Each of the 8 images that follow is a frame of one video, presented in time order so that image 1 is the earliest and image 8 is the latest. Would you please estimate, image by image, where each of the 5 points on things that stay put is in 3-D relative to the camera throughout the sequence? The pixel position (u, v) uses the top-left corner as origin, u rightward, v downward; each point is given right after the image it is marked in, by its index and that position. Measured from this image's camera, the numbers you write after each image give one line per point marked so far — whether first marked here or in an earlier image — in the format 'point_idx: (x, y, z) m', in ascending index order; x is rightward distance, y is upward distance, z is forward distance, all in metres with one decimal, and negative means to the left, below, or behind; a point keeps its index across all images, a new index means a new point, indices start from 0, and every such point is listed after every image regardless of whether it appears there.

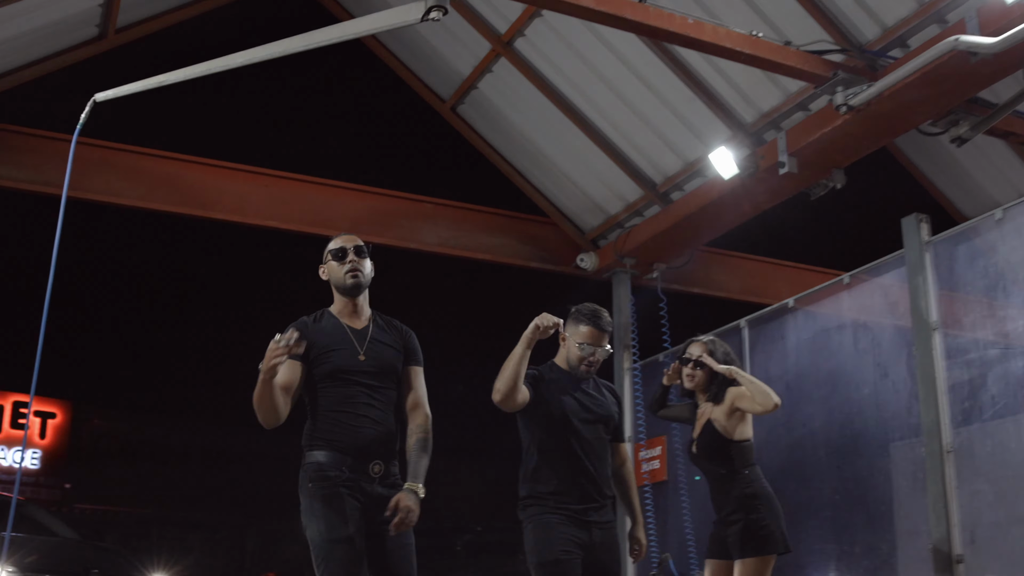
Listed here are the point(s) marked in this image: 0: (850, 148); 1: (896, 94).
0: (+1.6, +0.7, +6.0) m
1: (+1.7, +0.9, +5.4) m
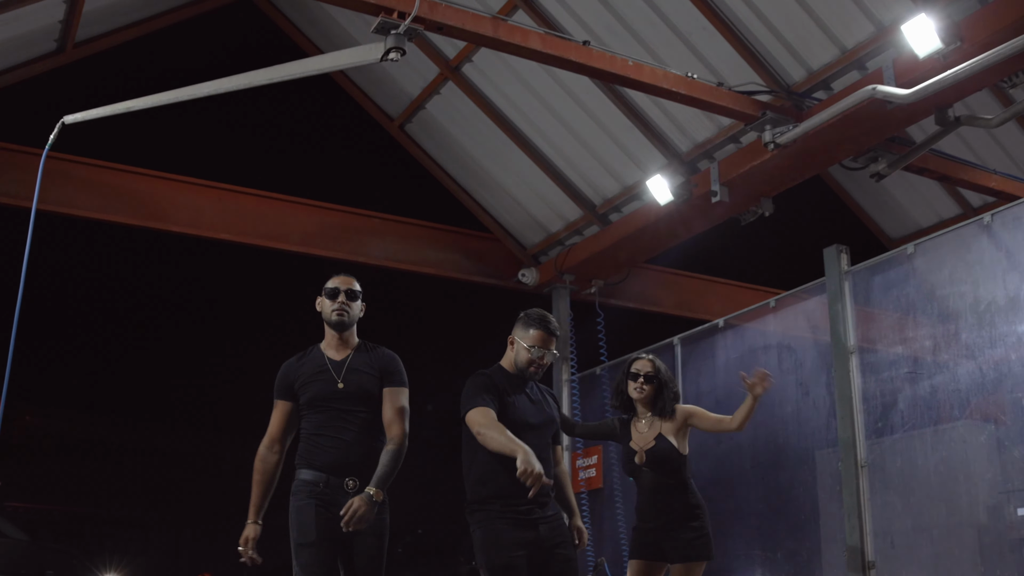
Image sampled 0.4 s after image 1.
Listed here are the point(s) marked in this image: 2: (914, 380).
0: (+1.4, +0.6, +6.4) m
1: (+1.5, +0.7, +5.8) m
2: (+1.8, -0.4, +5.4) m
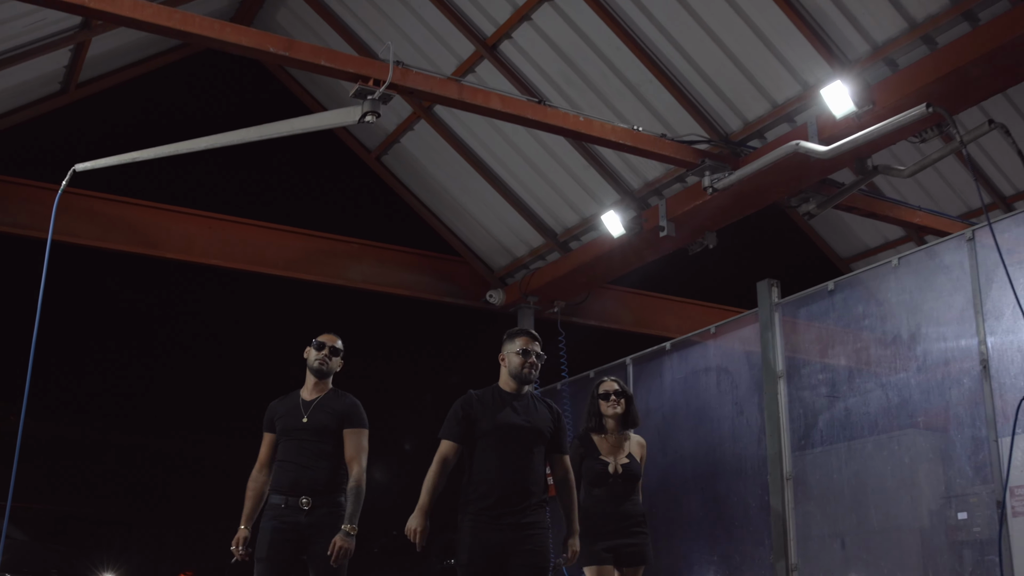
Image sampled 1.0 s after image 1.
0: (+1.2, +0.4, +7.0) m
1: (+1.3, +0.6, +6.5) m
2: (+1.6, -0.6, +6.1) m
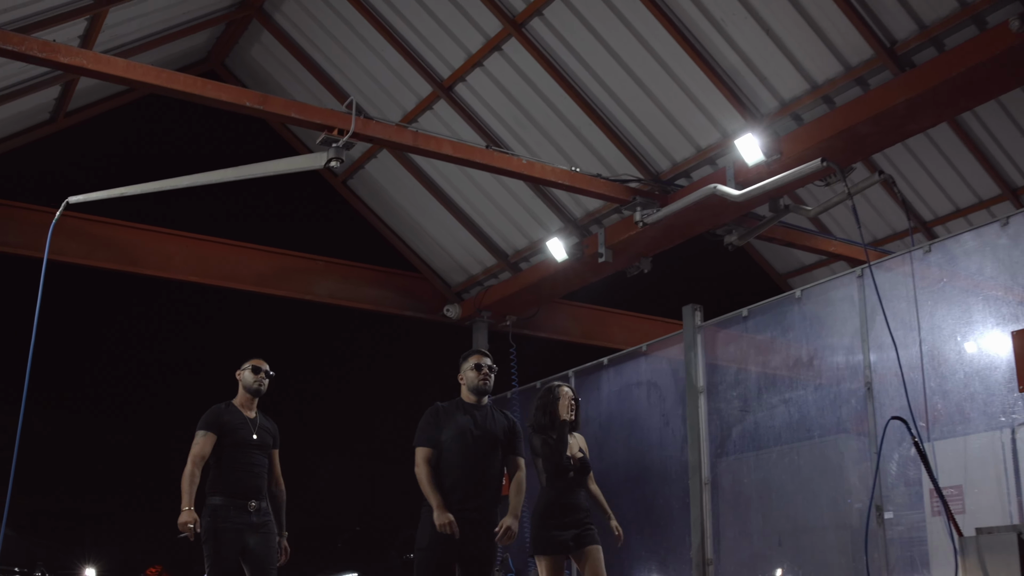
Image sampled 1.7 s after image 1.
0: (+0.9, +0.3, +7.8) m
1: (+1.0, +0.4, +7.3) m
2: (+1.3, -0.7, +6.9) m
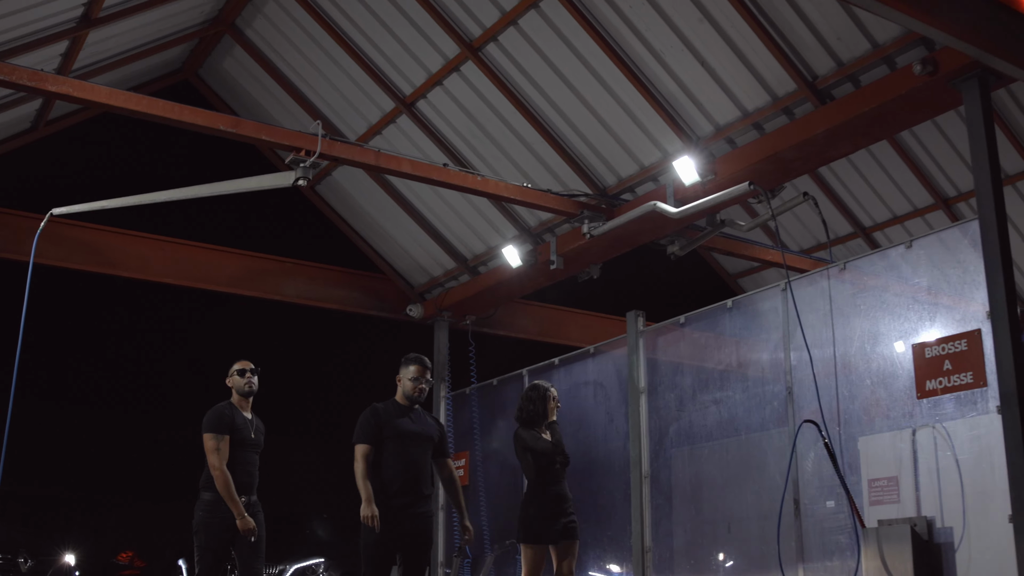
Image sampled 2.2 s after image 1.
0: (+0.6, +0.2, +8.3) m
1: (+0.7, +0.4, +7.8) m
2: (+1.0, -0.8, +7.4) m
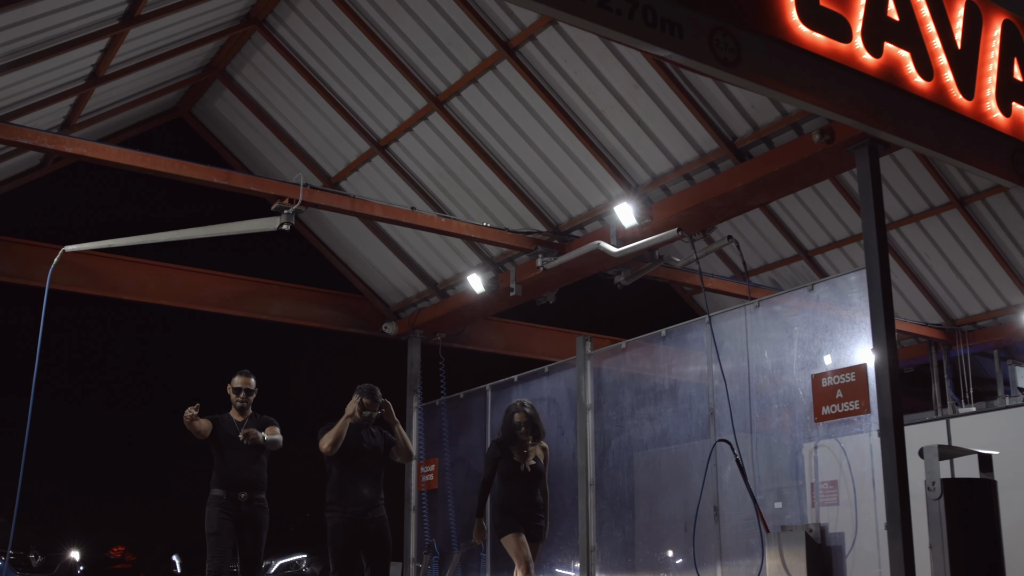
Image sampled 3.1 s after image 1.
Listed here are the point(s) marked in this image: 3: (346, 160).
0: (+0.3, 0.0, +9.3) m
1: (+0.4, +0.2, +8.7) m
2: (+0.8, -1.0, +8.4) m
3: (-1.3, +1.0, +9.8) m
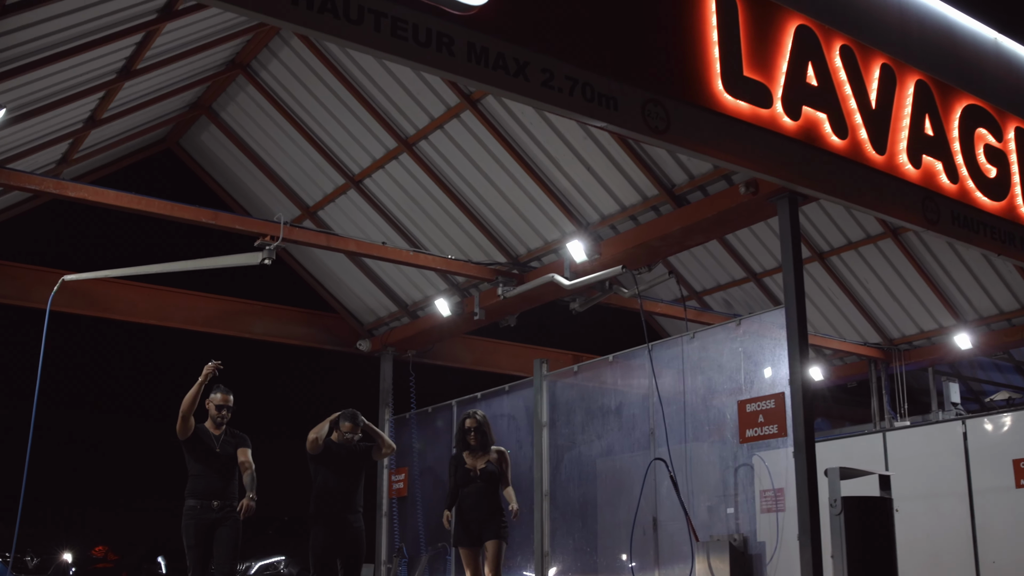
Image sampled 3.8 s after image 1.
0: (0.0, -0.2, +10.1) m
1: (+0.1, 0.0, +9.5) m
2: (+0.5, -1.2, +9.2) m
3: (-1.6, +0.8, +10.6) m
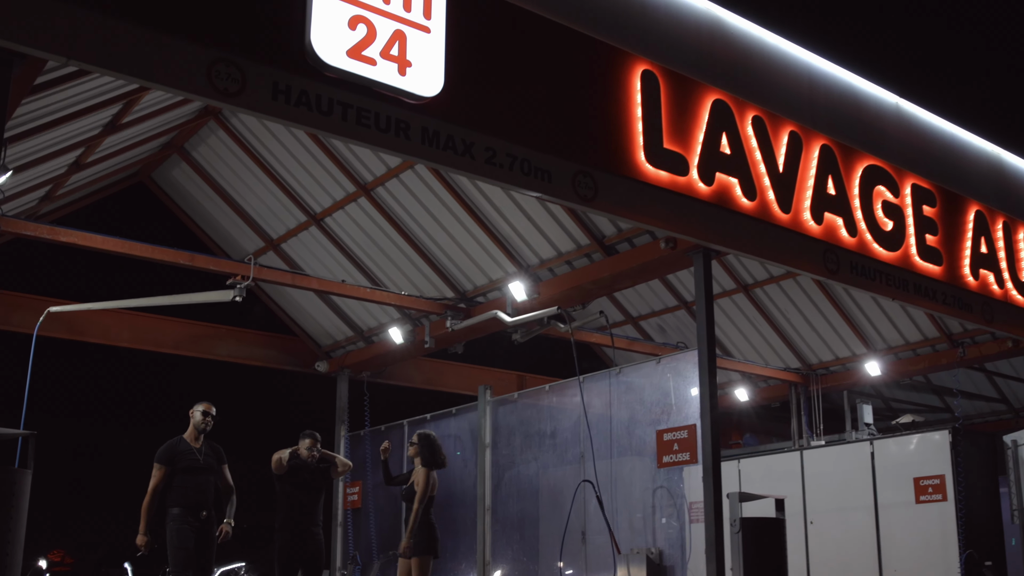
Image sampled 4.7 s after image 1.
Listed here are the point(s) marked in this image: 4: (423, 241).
0: (-0.5, -0.5, +11.0) m
1: (-0.3, -0.3, +10.5) m
2: (0.0, -1.5, +10.2) m
3: (-2.1, +0.6, +11.5) m
4: (-0.8, +0.4, +10.5) m
